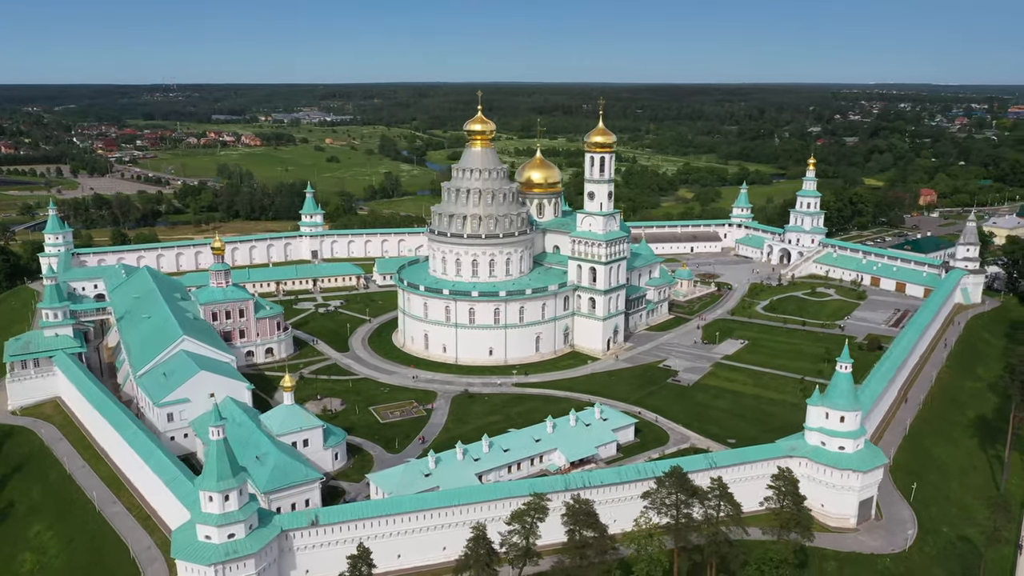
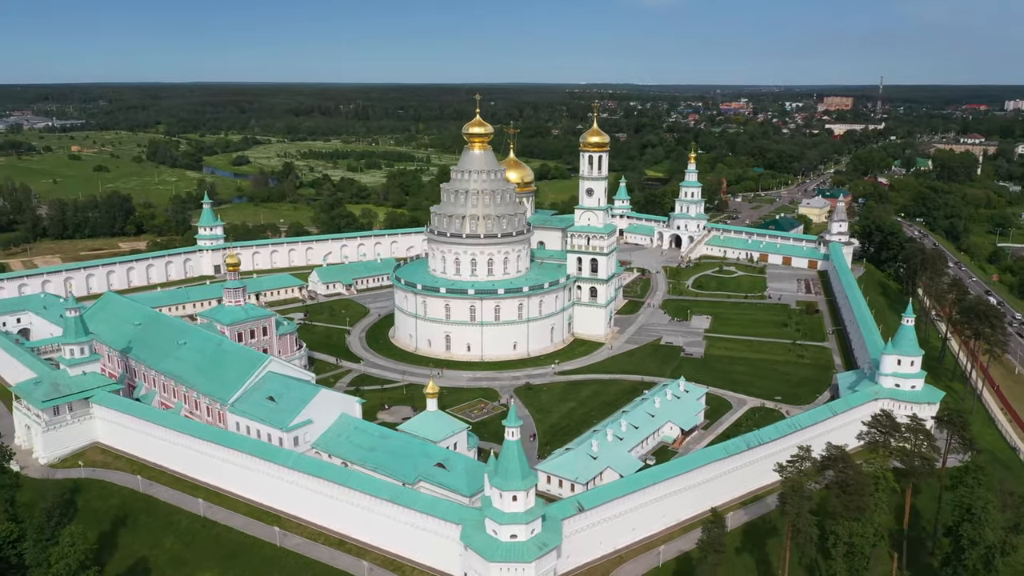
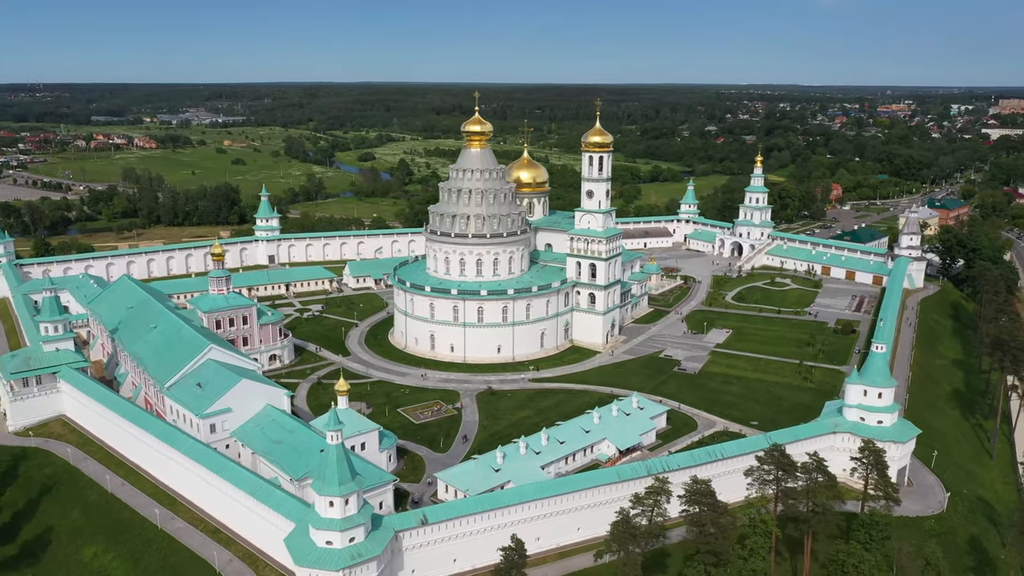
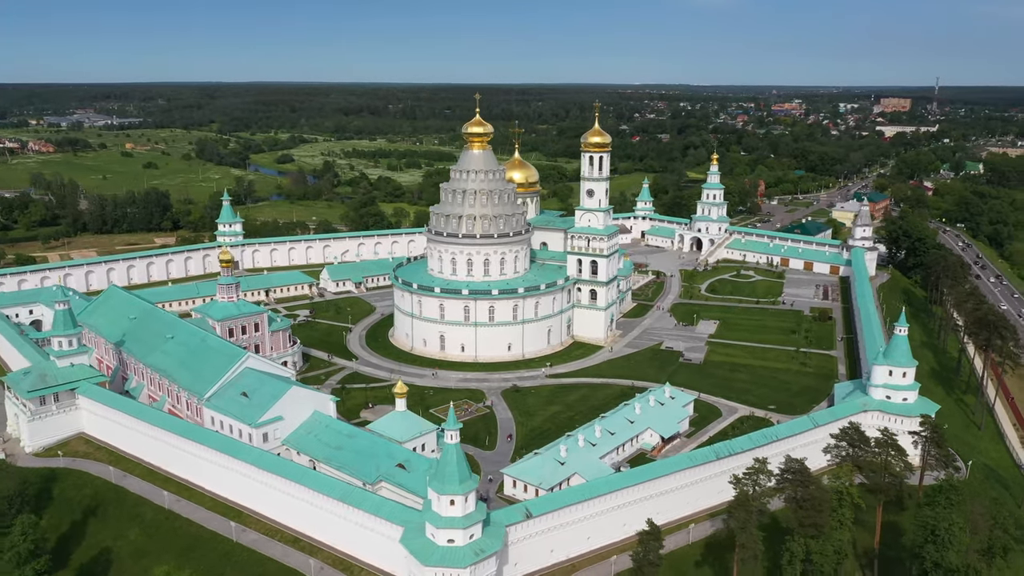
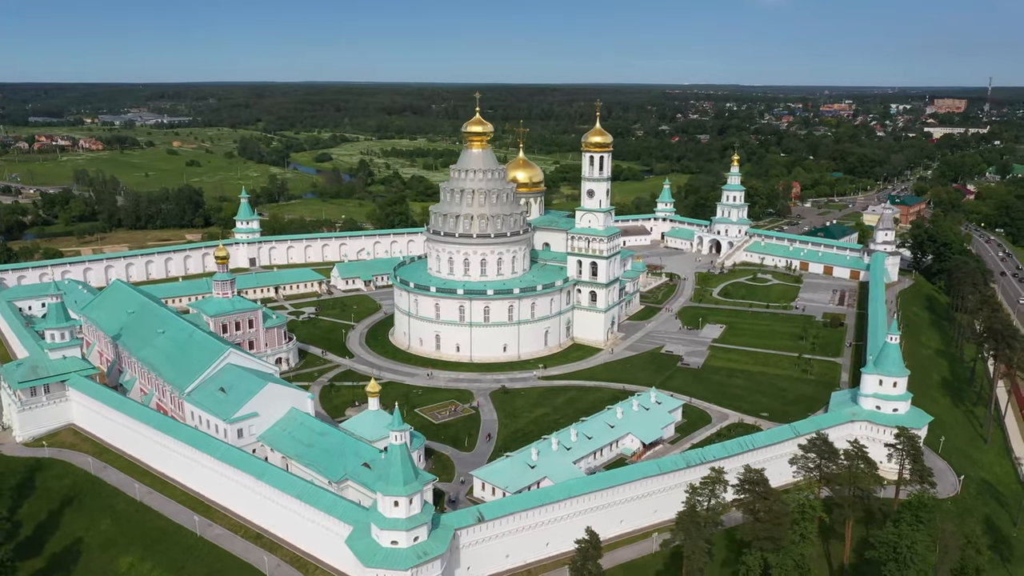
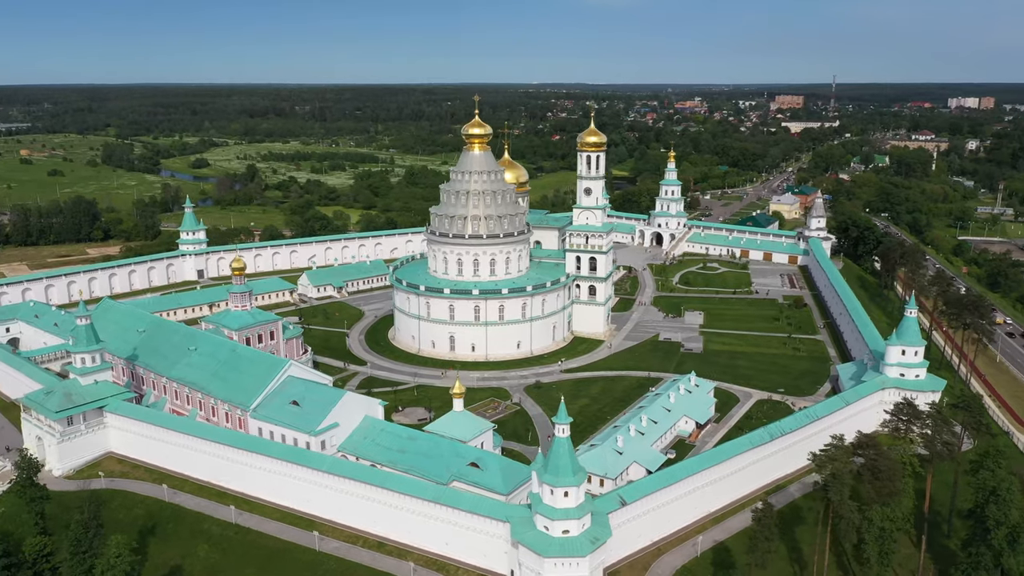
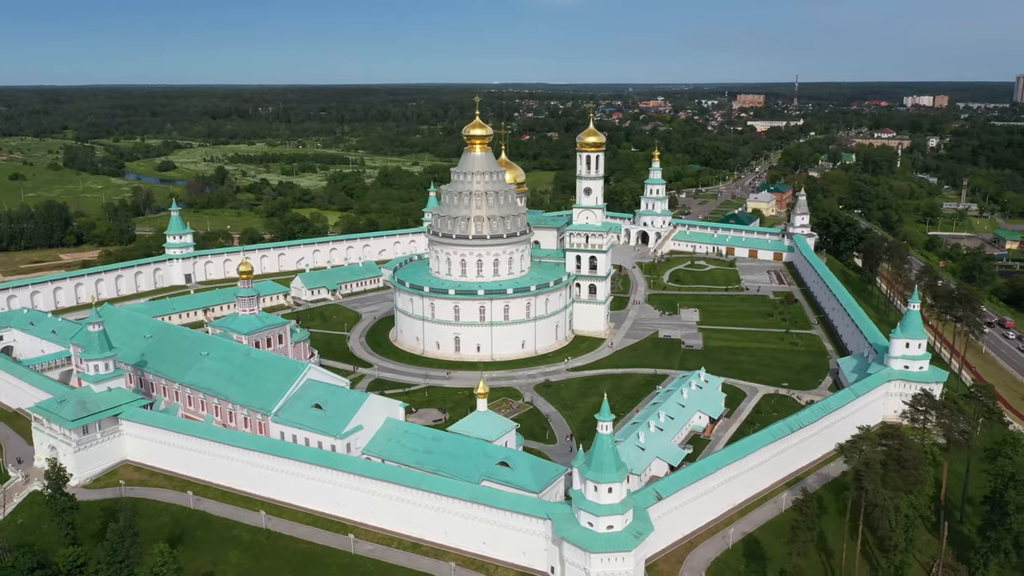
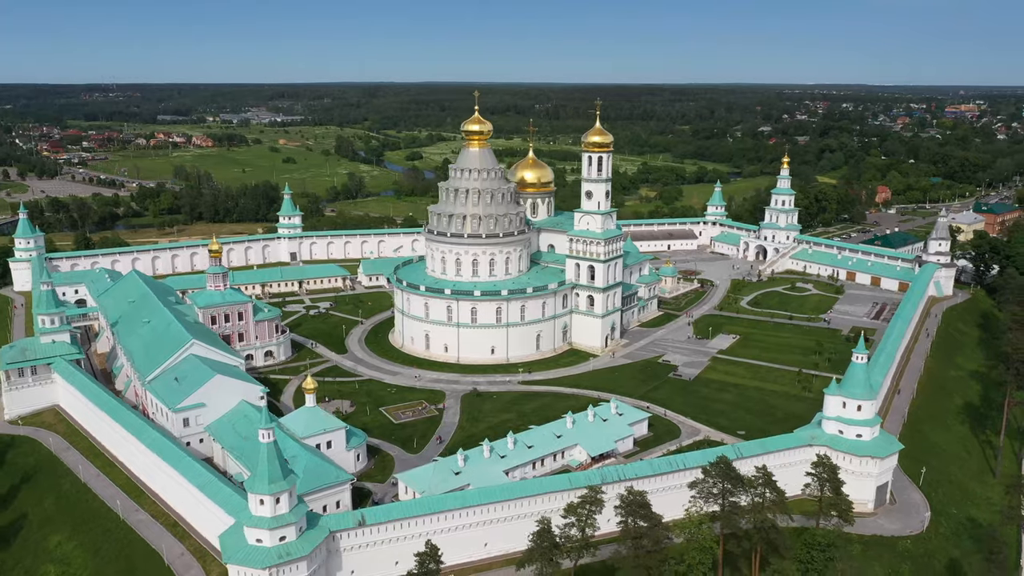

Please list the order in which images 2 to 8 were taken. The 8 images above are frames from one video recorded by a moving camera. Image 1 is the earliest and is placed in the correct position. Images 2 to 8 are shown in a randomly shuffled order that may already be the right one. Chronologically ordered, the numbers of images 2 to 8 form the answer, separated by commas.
8, 3, 5, 4, 2, 6, 7
